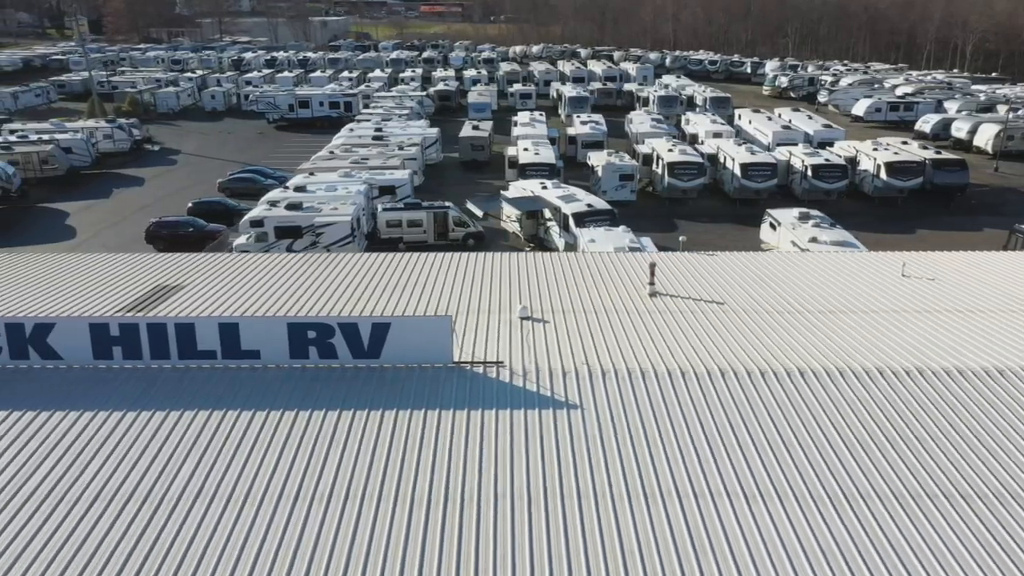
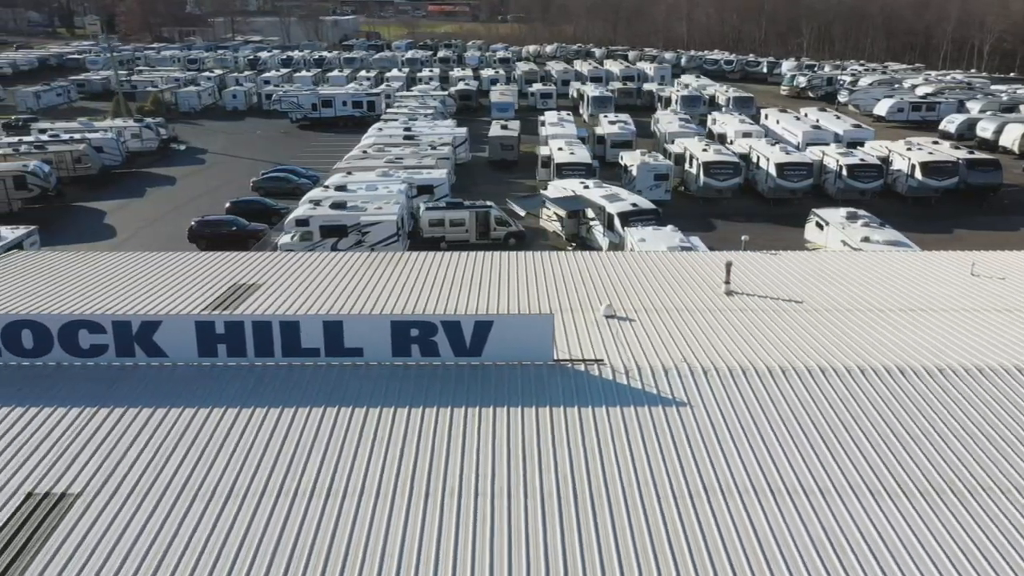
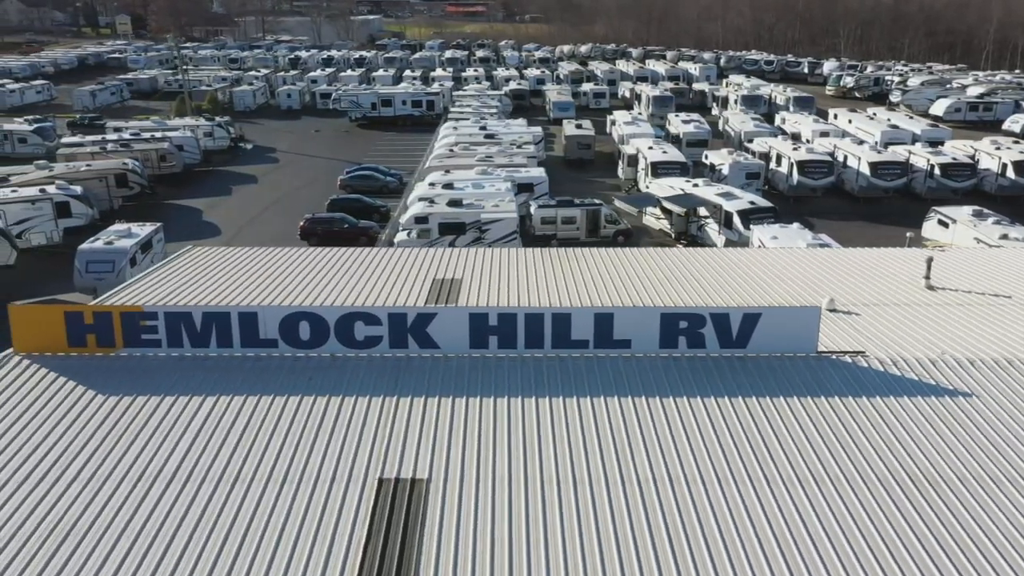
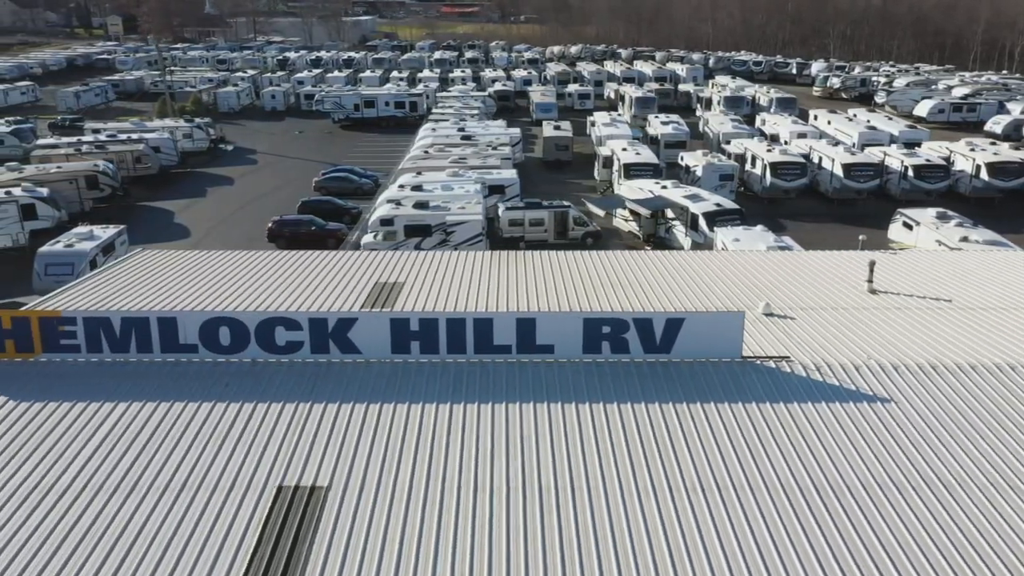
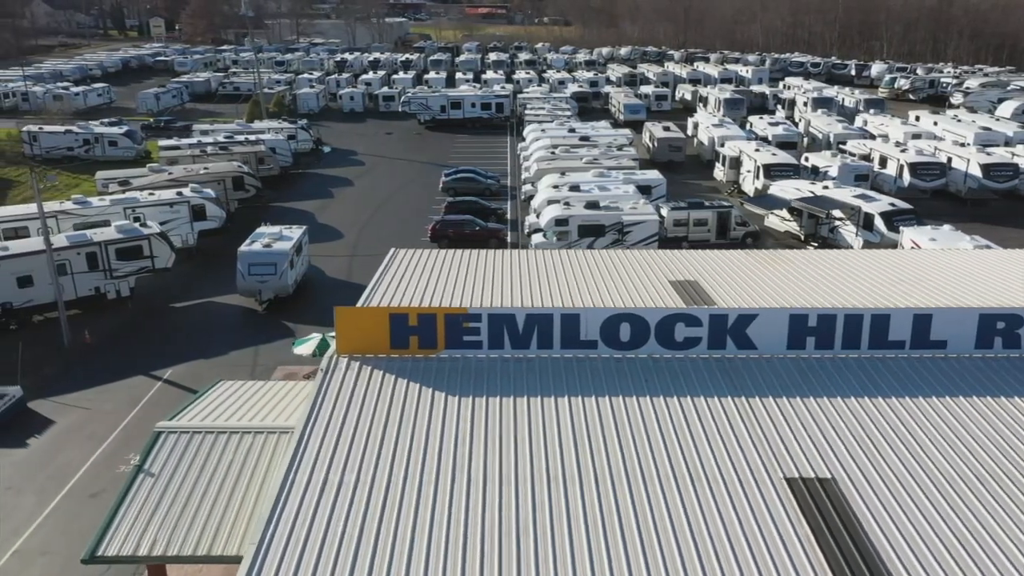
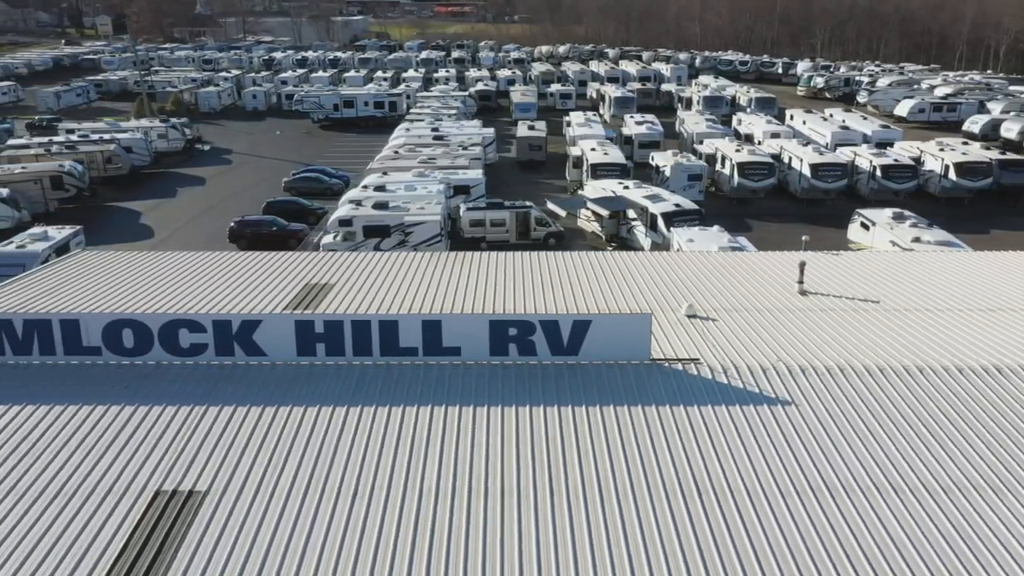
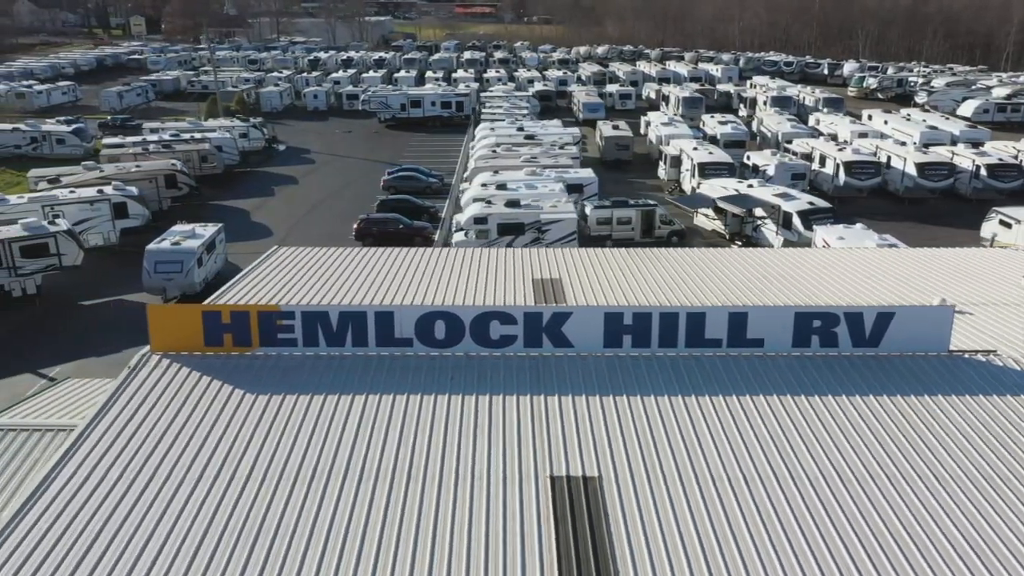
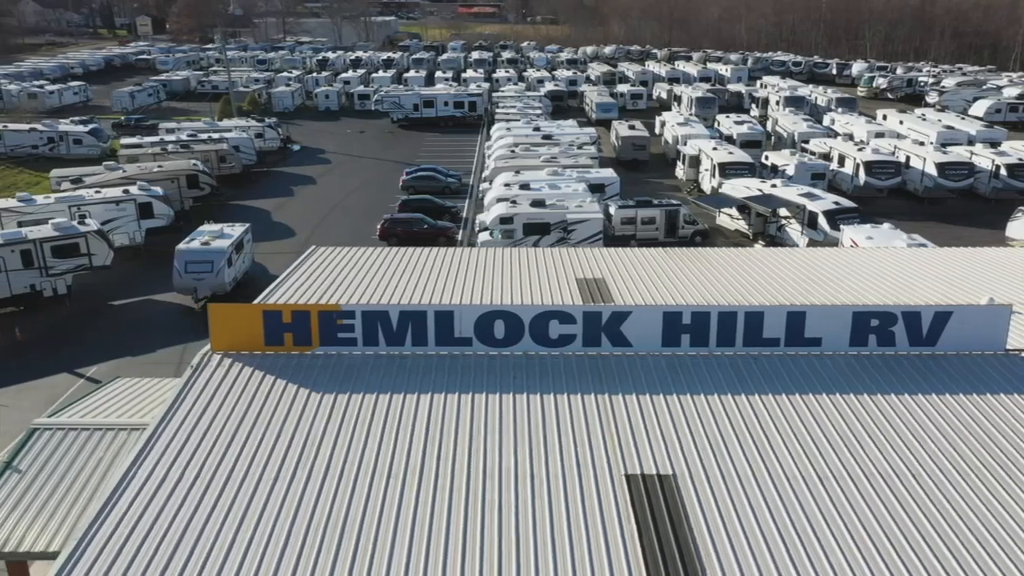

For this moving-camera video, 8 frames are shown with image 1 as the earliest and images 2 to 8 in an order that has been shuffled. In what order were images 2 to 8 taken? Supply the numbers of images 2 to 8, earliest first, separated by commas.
2, 6, 4, 3, 7, 8, 5
